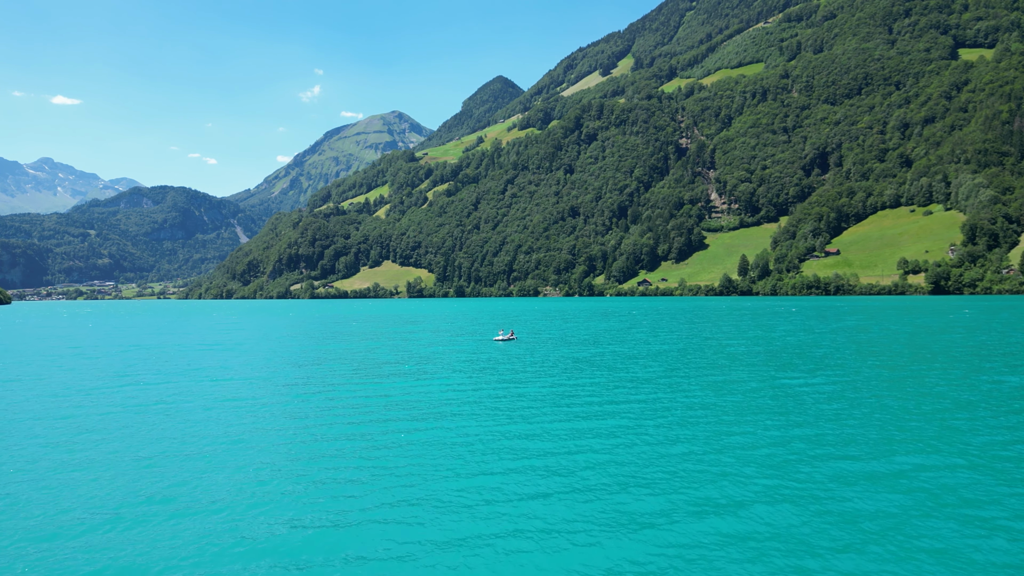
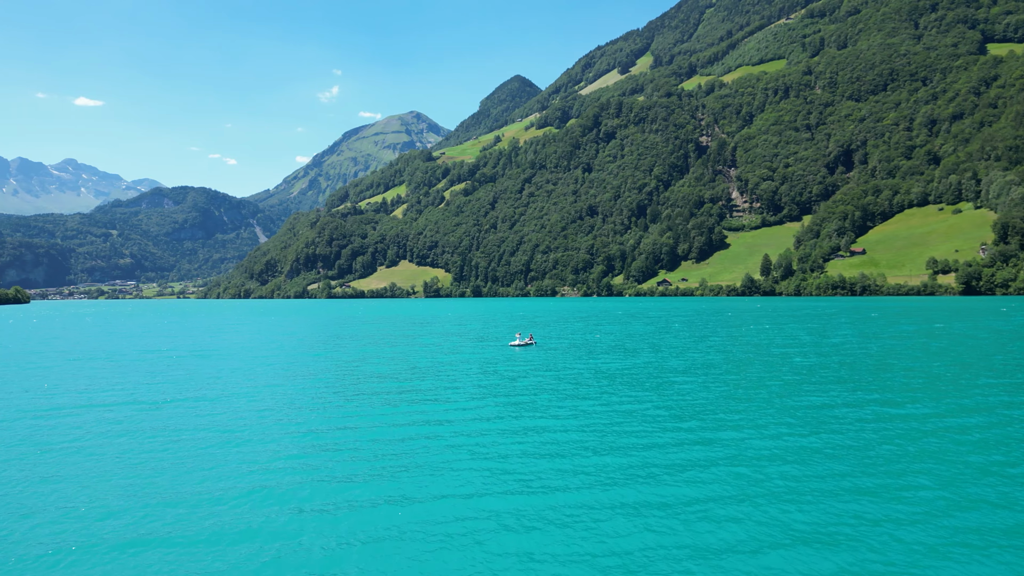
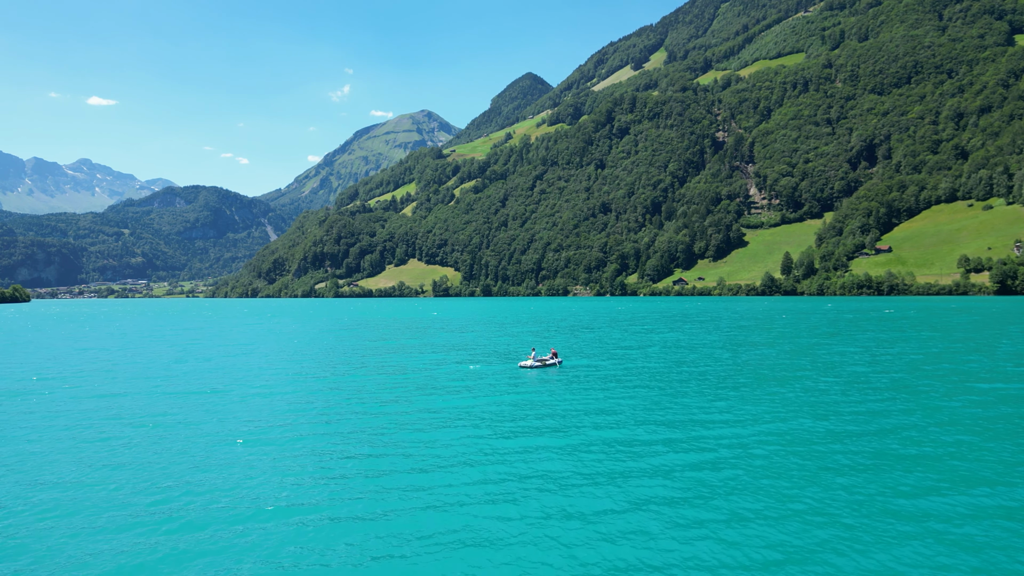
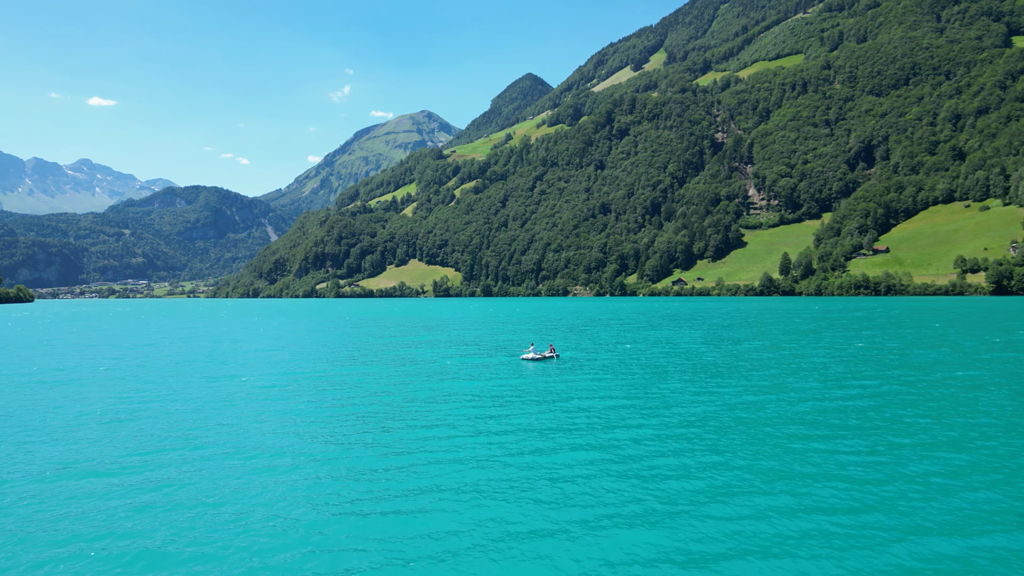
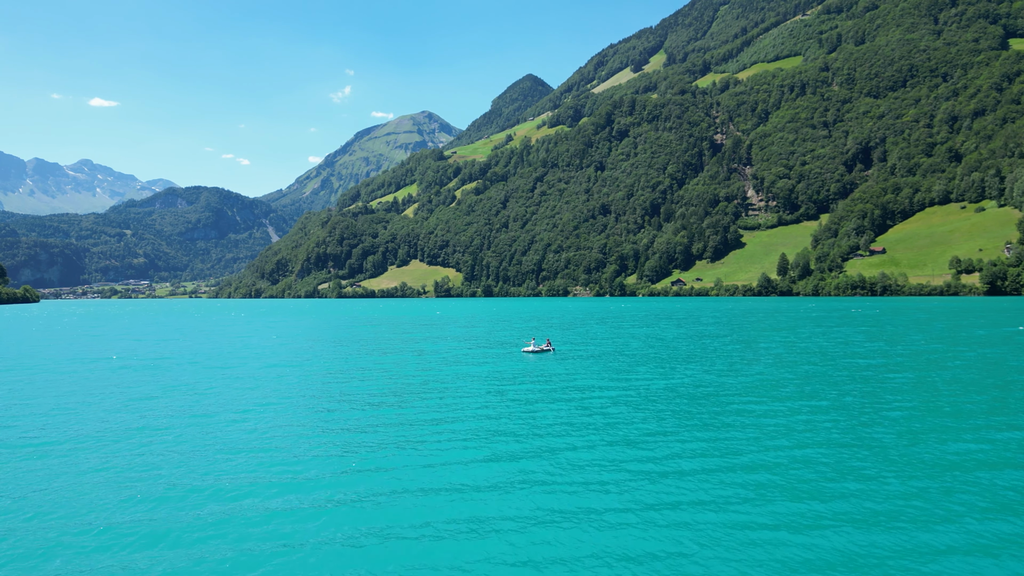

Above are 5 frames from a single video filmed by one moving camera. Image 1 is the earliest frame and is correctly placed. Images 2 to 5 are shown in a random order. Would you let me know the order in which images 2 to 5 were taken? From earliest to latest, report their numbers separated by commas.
2, 5, 4, 3
